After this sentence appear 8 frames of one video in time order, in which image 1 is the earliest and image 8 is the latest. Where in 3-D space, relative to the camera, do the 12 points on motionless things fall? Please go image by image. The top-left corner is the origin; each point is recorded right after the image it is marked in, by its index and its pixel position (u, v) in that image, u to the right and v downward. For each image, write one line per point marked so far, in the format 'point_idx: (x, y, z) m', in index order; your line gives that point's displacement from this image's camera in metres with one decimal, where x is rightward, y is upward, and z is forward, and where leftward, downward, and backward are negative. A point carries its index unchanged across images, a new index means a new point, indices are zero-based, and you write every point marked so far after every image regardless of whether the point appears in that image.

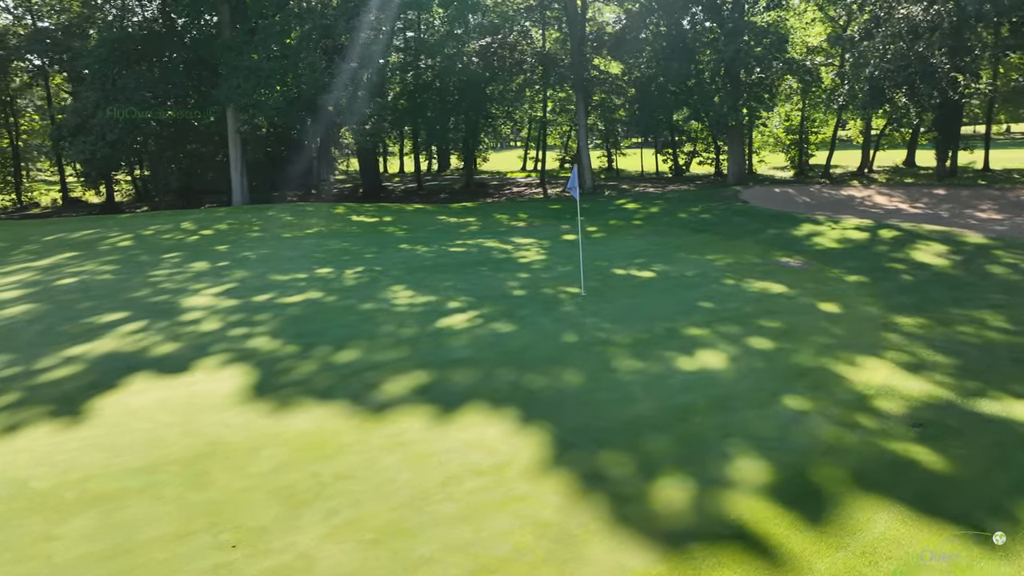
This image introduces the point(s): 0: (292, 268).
0: (-3.3, +0.3, +10.4) m
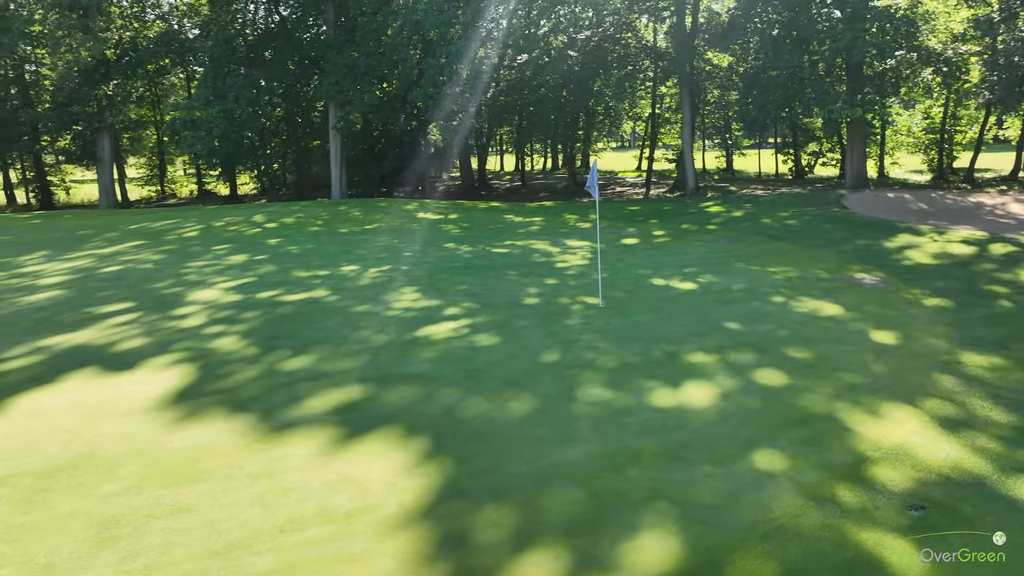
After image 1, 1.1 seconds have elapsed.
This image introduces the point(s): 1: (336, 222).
0: (-2.8, +0.3, +10.2) m
1: (-3.7, +1.4, +14.6) m
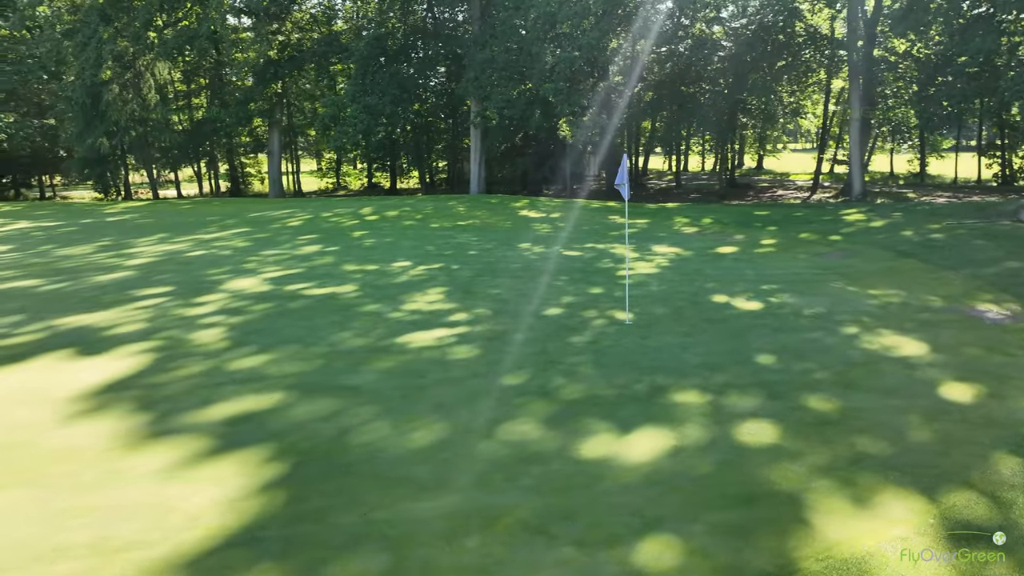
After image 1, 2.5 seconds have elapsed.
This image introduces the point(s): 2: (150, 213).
0: (-1.9, +0.4, +10.0) m
1: (-1.6, +1.5, +14.5) m
2: (-8.7, +1.8, +17.2) m
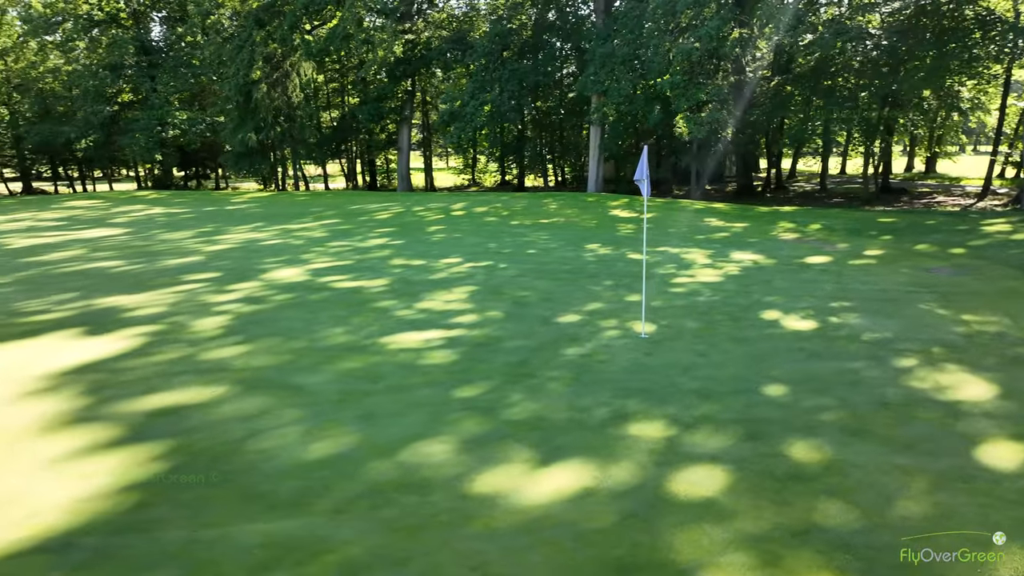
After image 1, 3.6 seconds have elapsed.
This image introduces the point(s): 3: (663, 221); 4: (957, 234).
0: (-1.1, +0.5, +9.8) m
1: (+0.1, +1.5, +14.1) m
2: (-6.2, +2.2, +18.3) m
3: (+2.8, +1.2, +13.2) m
4: (+6.9, +0.8, +11.0) m
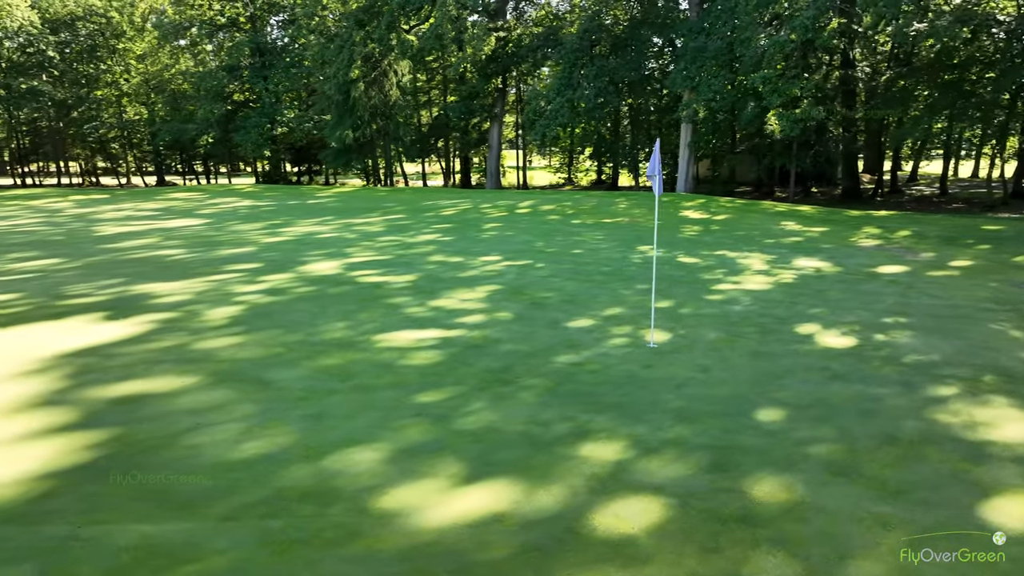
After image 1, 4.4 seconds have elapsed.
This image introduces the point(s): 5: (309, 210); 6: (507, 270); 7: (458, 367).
0: (-0.5, +0.5, +9.6) m
1: (+1.4, +1.5, +13.7) m
2: (-4.3, +2.4, +18.7) m
3: (+3.9, +1.1, +12.4) m
4: (+7.6, +0.6, +9.6) m
5: (-4.6, +1.8, +16.0) m
6: (-0.1, +0.2, +8.3) m
7: (-0.4, -0.5, +5.0) m
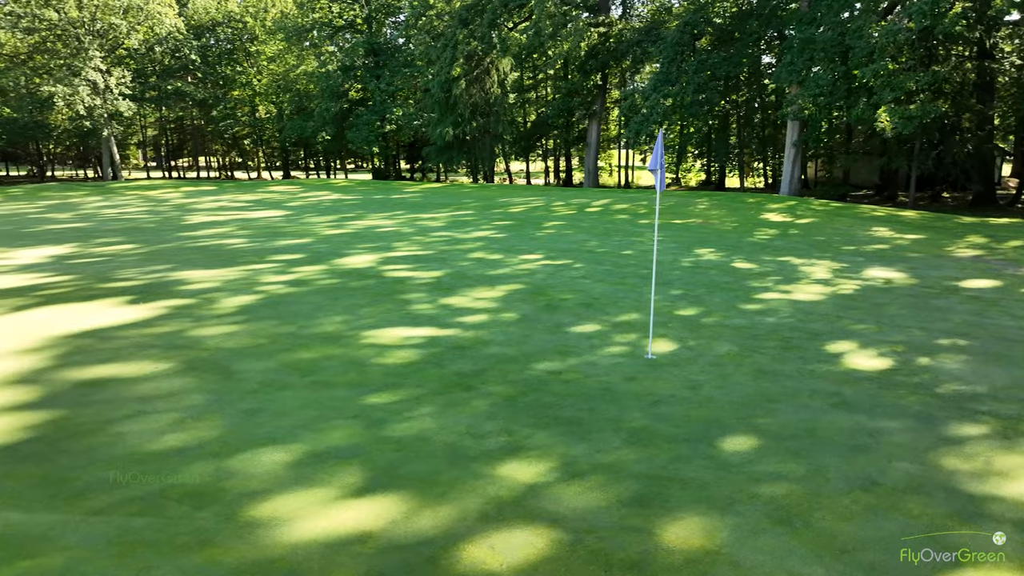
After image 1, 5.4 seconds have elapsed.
0: (+0.1, +0.5, +9.3) m
1: (+2.6, +1.4, +13.1) m
2: (-2.1, +2.5, +18.9) m
3: (+4.9, +1.0, +11.4) m
4: (+8.1, +0.3, +8.0) m
5: (-2.8, +1.9, +16.2) m
6: (+0.3, +0.2, +7.9) m
7: (-0.5, -0.5, +4.8) m
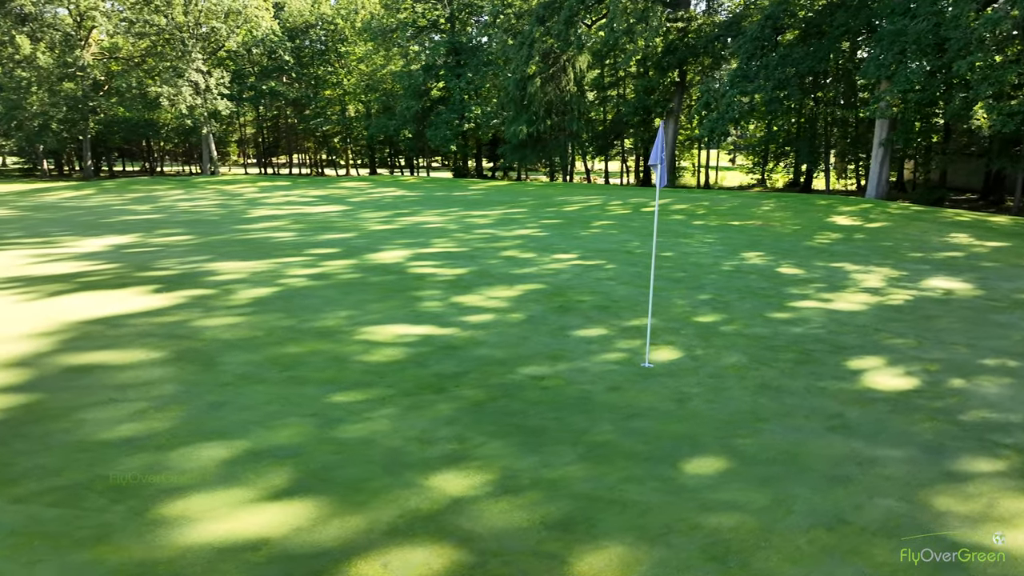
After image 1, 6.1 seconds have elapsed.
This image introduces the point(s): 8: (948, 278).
0: (+0.6, +0.5, +9.1) m
1: (+3.6, +1.3, +12.5) m
2: (-0.4, +2.6, +18.8) m
3: (+5.5, +0.8, +10.5) m
4: (+8.4, +0.1, +6.9) m
5: (-1.5, +2.0, +16.3) m
6: (+0.6, +0.2, +7.7) m
7: (-0.7, -0.5, +4.6) m
8: (+4.6, +0.1, +7.4) m
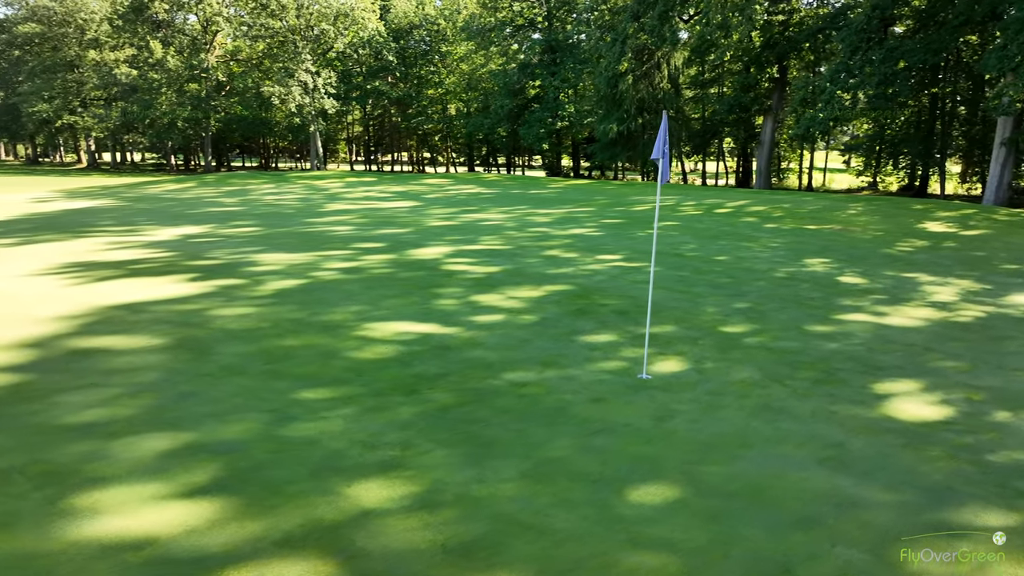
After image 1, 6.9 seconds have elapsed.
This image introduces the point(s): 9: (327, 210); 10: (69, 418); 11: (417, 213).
0: (+1.1, +0.5, +8.7) m
1: (+4.6, +1.2, +11.7) m
2: (+1.6, +2.6, +18.5) m
3: (+6.3, +0.6, +9.5) m
4: (+8.5, -0.2, +5.4) m
5: (+0.1, +2.0, +16.1) m
6: (+1.0, +0.2, +7.3) m
7: (-0.7, -0.5, +4.5) m
8: (+4.9, -0.1, +6.5) m
9: (-3.7, +1.6, +14.3) m
10: (-2.2, -0.7, +3.6) m
11: (-1.8, +1.4, +13.4) m
